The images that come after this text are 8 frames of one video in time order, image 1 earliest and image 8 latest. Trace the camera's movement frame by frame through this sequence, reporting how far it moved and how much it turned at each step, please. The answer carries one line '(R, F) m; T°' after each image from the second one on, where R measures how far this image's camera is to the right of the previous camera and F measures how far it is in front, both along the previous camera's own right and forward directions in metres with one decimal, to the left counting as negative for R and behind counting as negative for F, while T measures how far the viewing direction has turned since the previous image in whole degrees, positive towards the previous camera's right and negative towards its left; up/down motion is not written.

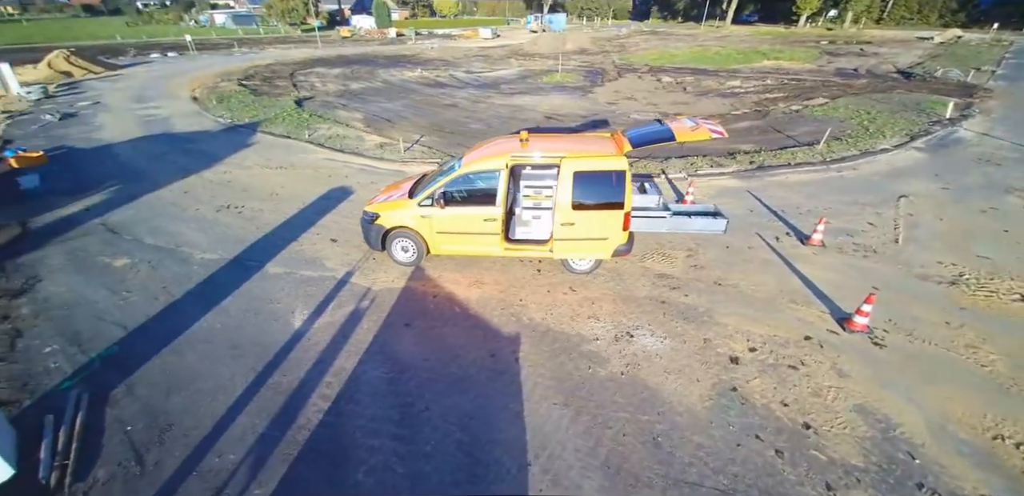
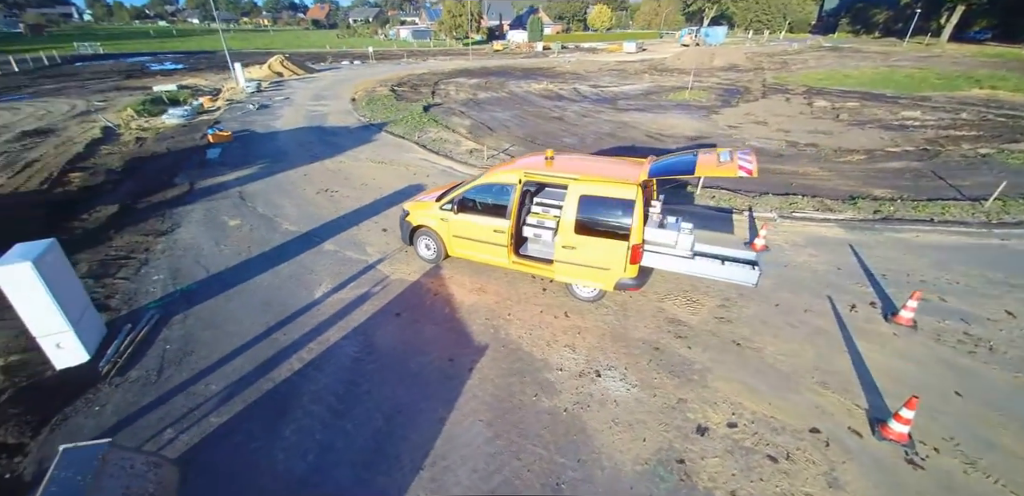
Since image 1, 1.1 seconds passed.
(+1.6, +0.2) m; -16°
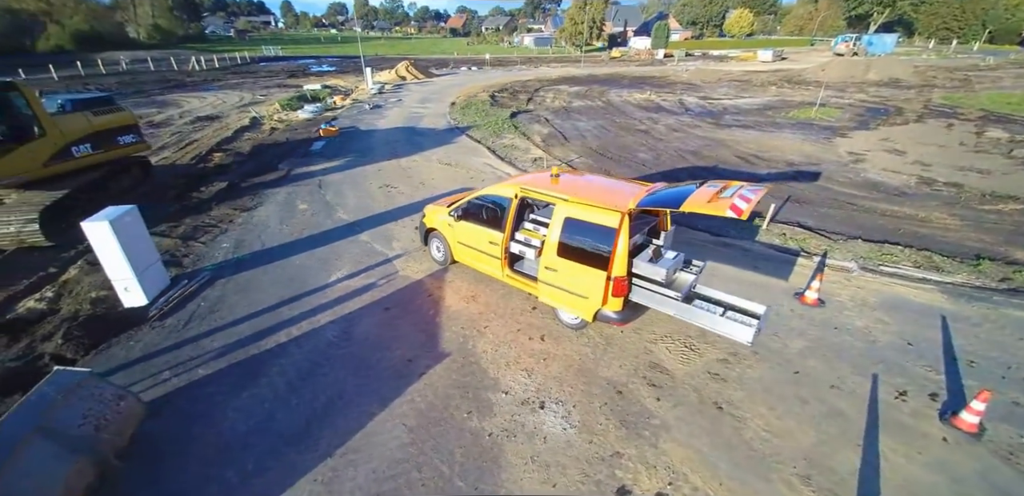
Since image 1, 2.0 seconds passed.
(+1.5, +0.2) m; -13°
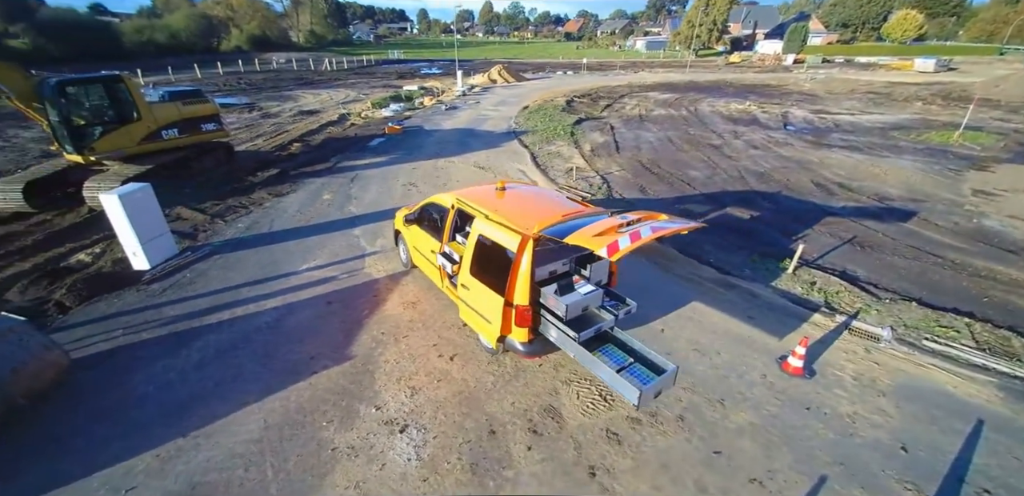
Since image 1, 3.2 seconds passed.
(+2.2, +0.5) m; -12°
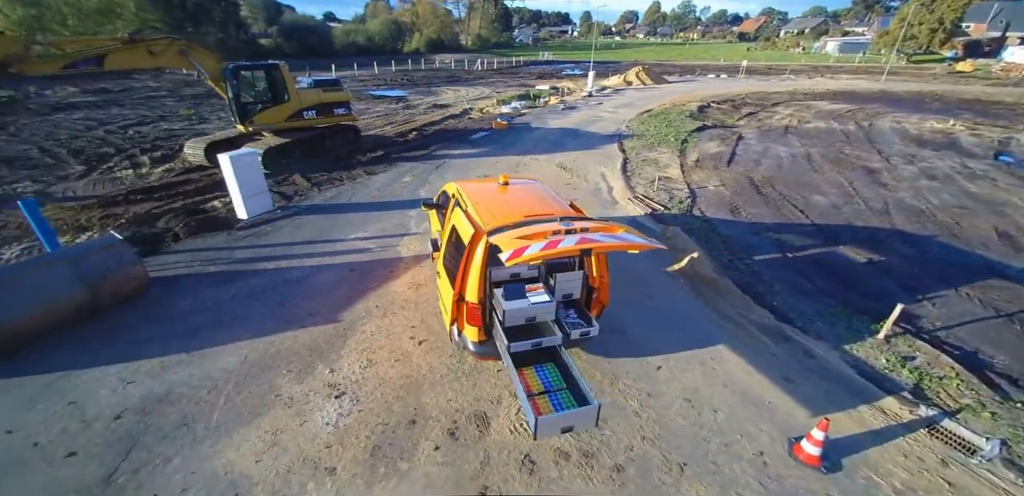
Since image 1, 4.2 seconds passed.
(+1.7, +0.5) m; -17°
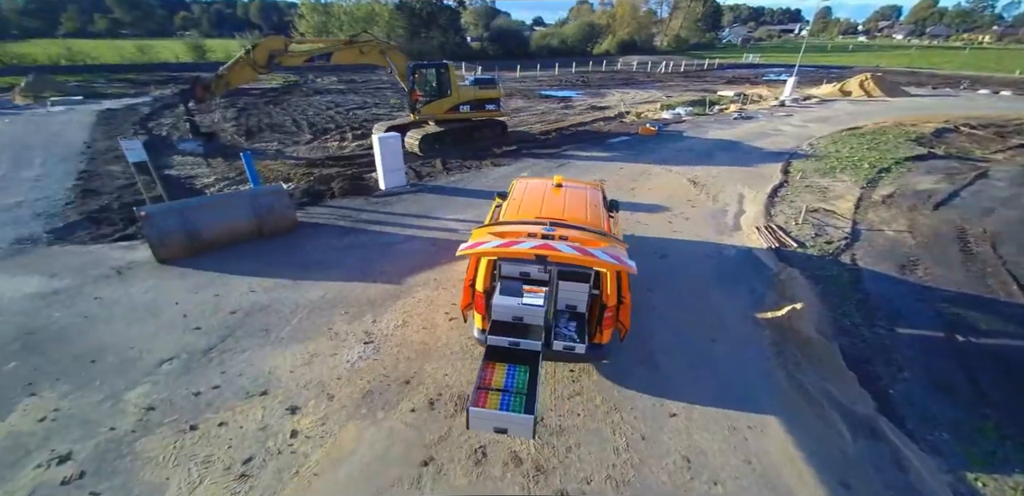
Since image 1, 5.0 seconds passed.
(+1.5, +0.2) m; -21°
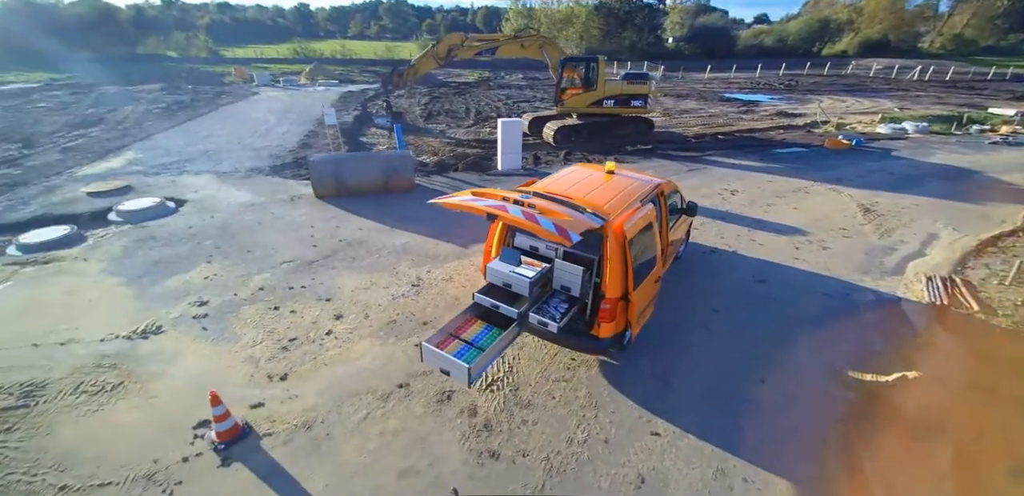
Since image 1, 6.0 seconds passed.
(+1.6, +0.2) m; -21°
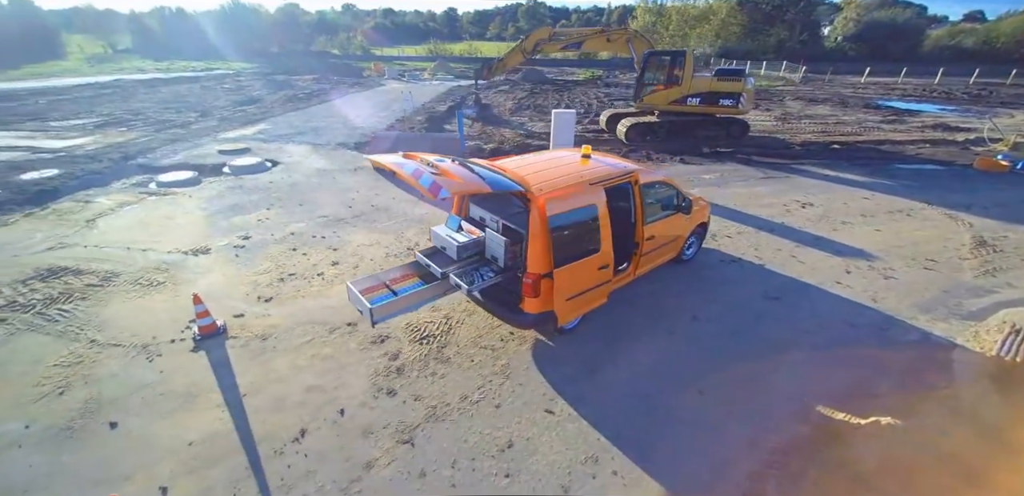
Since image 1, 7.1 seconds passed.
(+1.8, 0.0) m; -14°
